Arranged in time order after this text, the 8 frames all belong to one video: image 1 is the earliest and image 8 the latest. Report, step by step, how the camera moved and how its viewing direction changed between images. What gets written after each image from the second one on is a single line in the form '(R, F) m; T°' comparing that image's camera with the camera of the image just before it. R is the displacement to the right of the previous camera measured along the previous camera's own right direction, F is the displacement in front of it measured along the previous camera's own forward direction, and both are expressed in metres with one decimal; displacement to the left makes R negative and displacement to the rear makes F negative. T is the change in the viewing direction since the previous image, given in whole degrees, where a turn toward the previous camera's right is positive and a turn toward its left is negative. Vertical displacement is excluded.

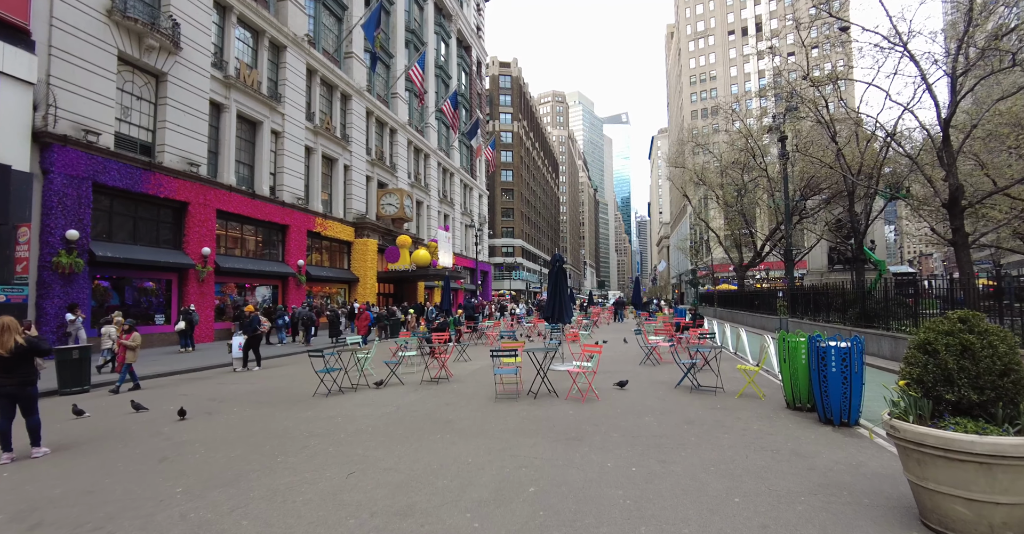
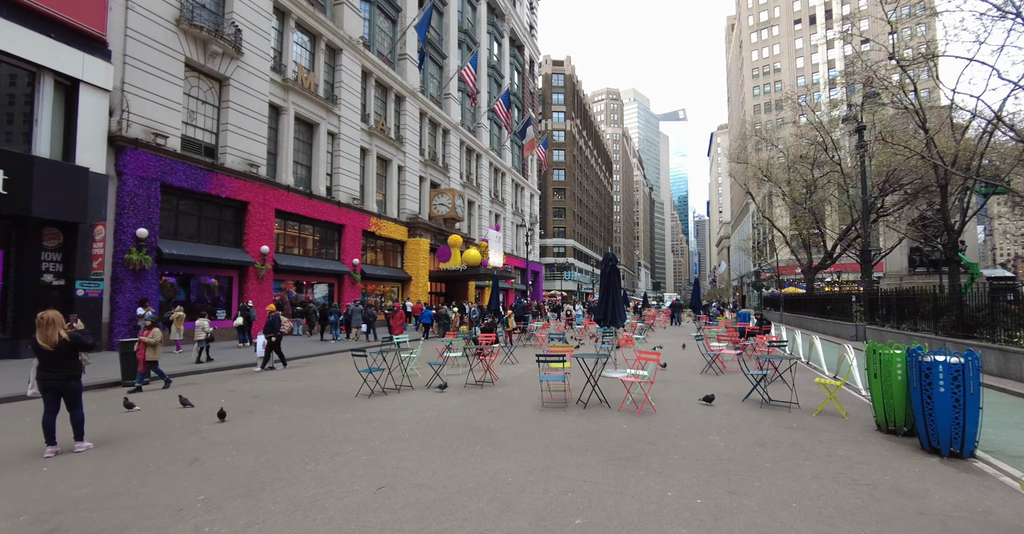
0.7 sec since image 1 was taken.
(+0.1, +0.5) m; -6°
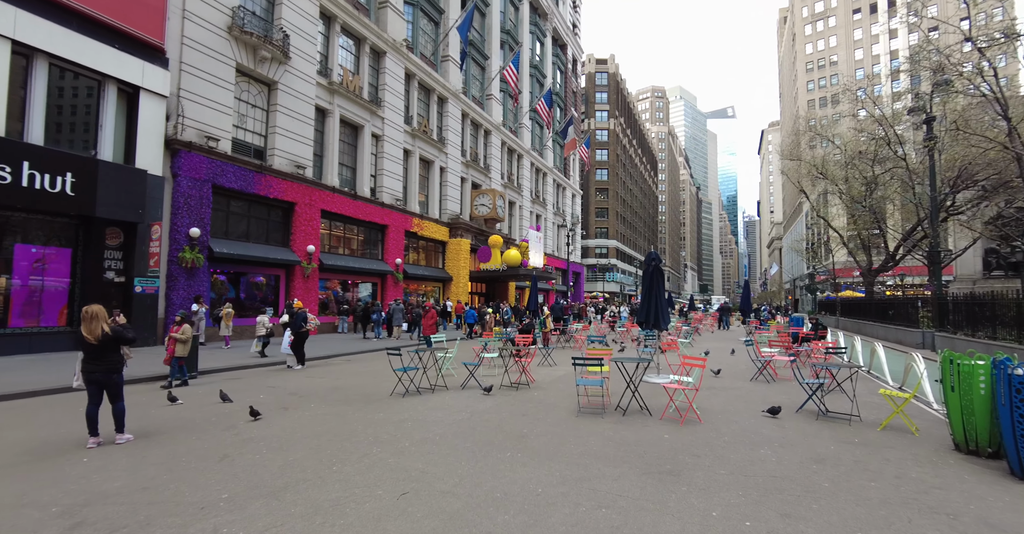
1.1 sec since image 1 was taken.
(+0.1, +0.3) m; -5°
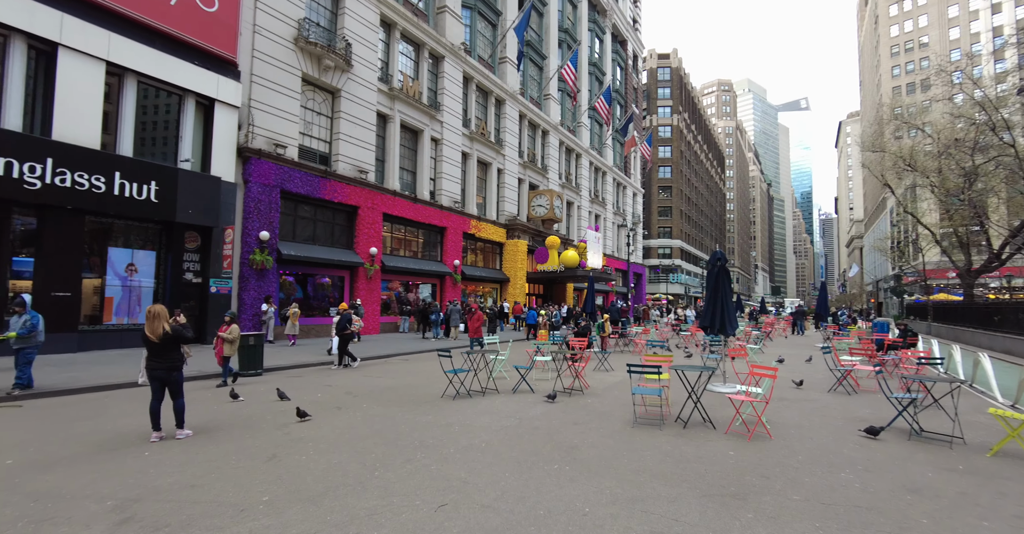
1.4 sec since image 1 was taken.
(+0.1, +0.3) m; -6°
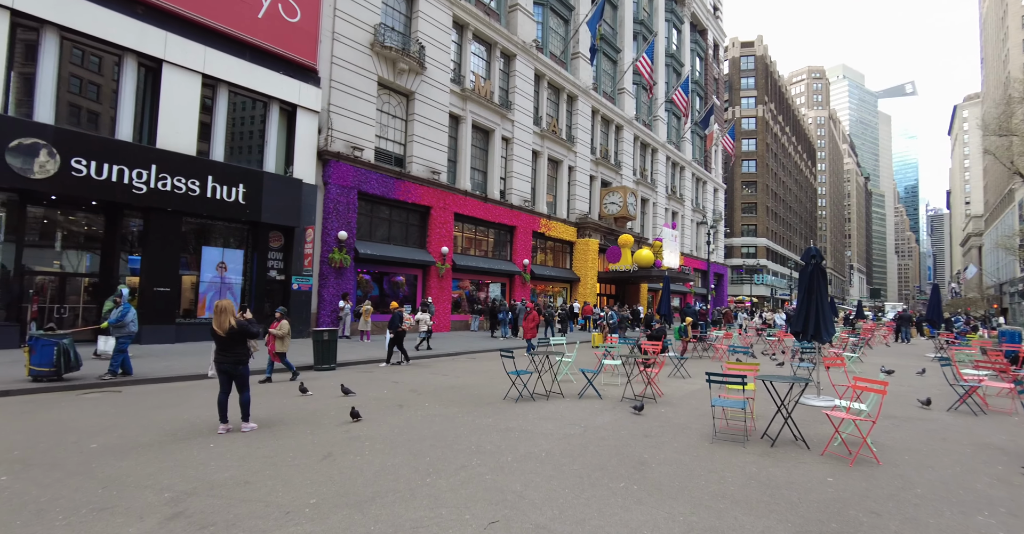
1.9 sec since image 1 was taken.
(+0.1, +0.4) m; -8°
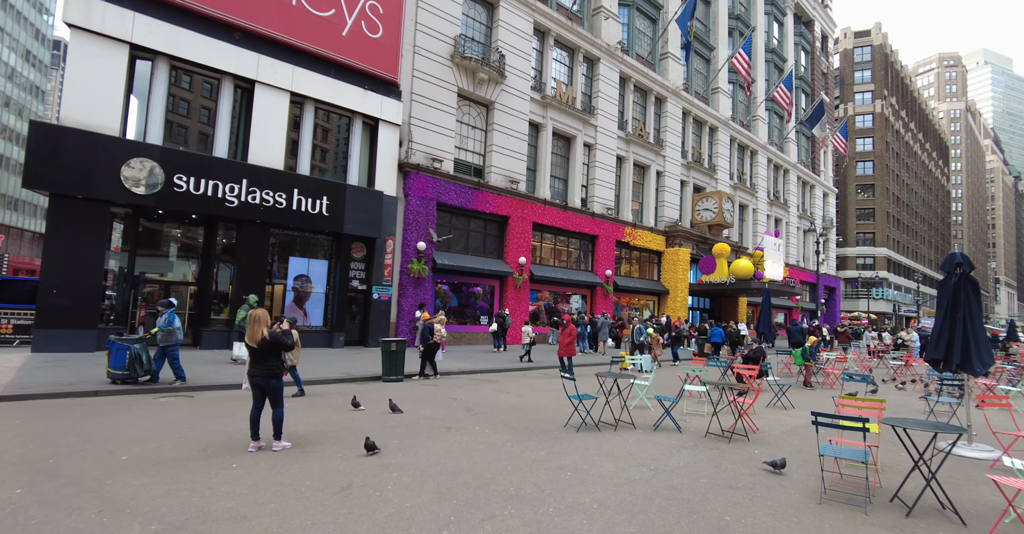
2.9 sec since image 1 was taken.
(+0.4, +0.9) m; -10°
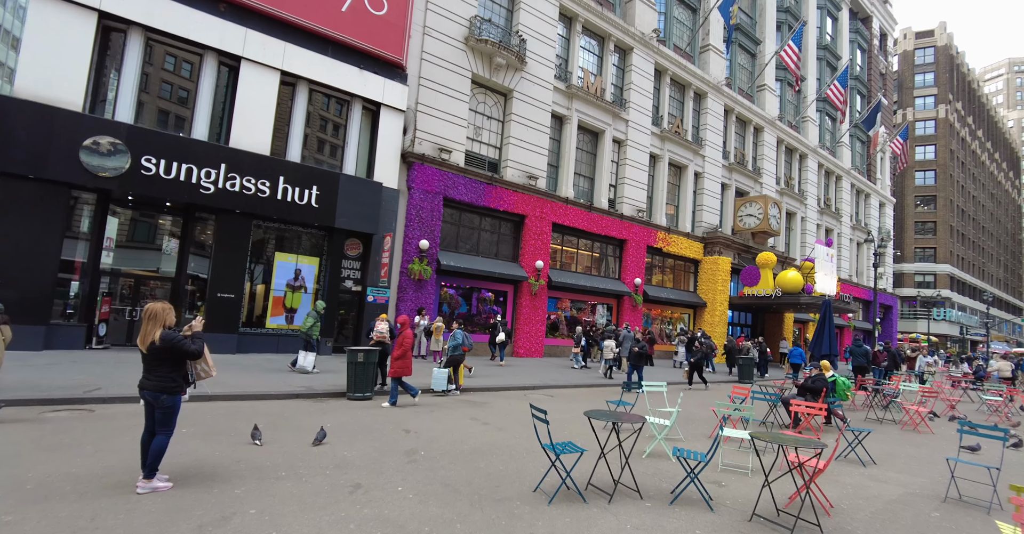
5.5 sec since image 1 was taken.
(+0.8, +2.4) m; -4°
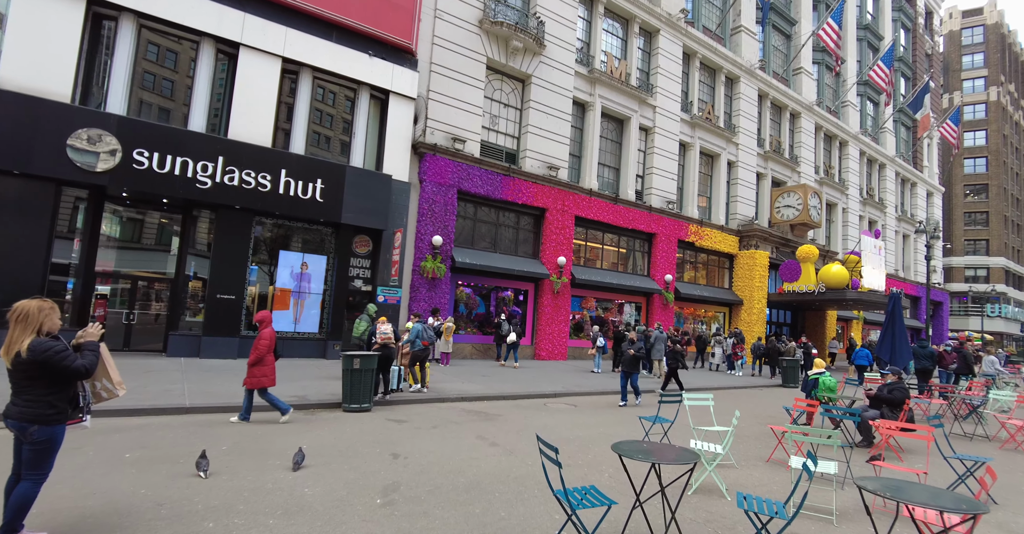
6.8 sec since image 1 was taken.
(+0.2, +1.3) m; -3°
